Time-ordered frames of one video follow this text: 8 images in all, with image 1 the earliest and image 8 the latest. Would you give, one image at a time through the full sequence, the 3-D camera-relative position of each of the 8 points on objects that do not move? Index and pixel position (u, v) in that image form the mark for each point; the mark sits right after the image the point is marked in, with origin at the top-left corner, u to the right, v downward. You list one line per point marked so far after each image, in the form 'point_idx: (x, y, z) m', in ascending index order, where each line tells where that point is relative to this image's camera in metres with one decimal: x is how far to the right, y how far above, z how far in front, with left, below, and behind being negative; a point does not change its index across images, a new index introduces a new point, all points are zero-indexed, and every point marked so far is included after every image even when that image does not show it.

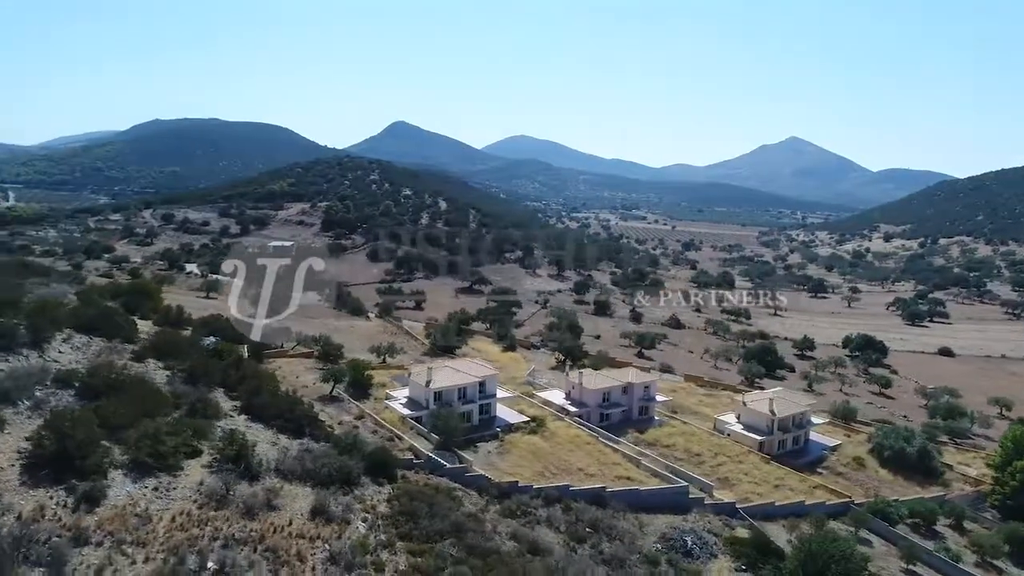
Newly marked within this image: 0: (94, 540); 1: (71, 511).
0: (-9.2, -5.5, +15.8) m
1: (-10.1, -5.1, +16.4) m
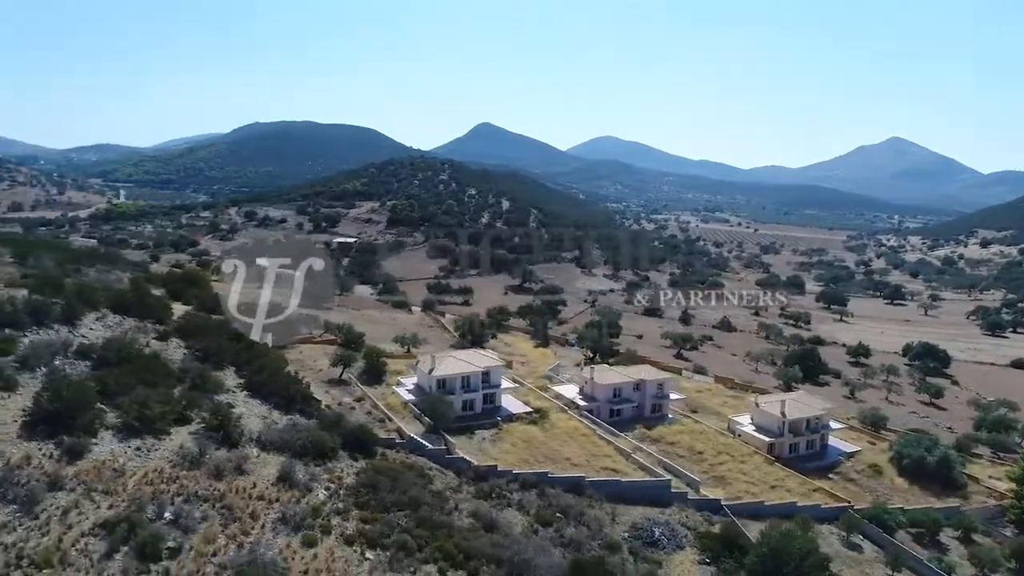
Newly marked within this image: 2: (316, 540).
0: (-11.2, -5.0, +18.1) m
1: (-12.0, -4.5, +18.8) m
2: (-5.2, -6.7, +19.3) m
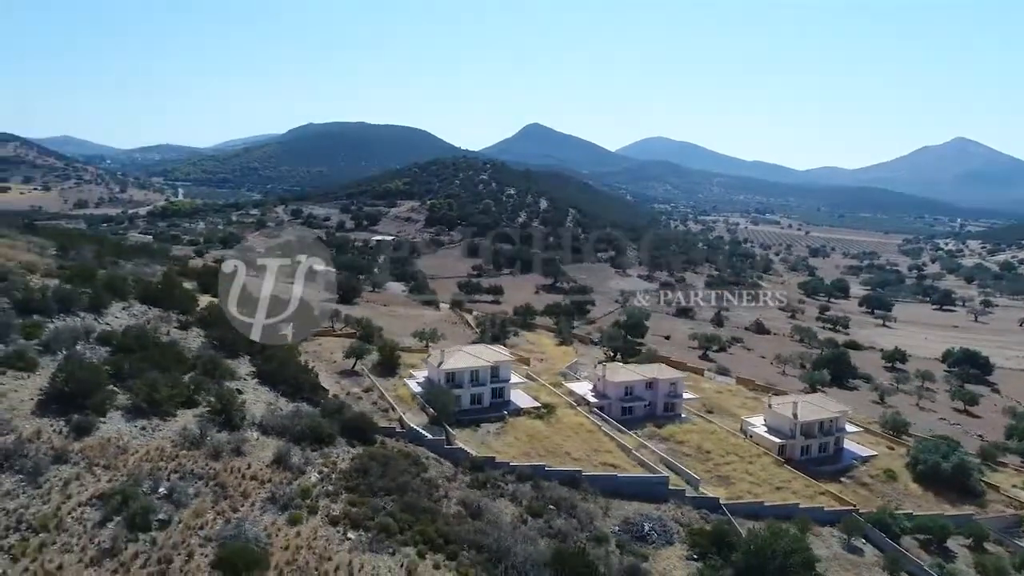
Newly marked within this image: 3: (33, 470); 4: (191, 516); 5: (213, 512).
0: (-11.9, -4.6, +19.4) m
1: (-12.6, -4.2, +20.2) m
2: (-5.9, -6.5, +20.3) m
3: (-12.3, -4.6, +18.4) m
4: (-8.4, -6.0, +18.8) m
5: (-8.0, -6.0, +19.4) m
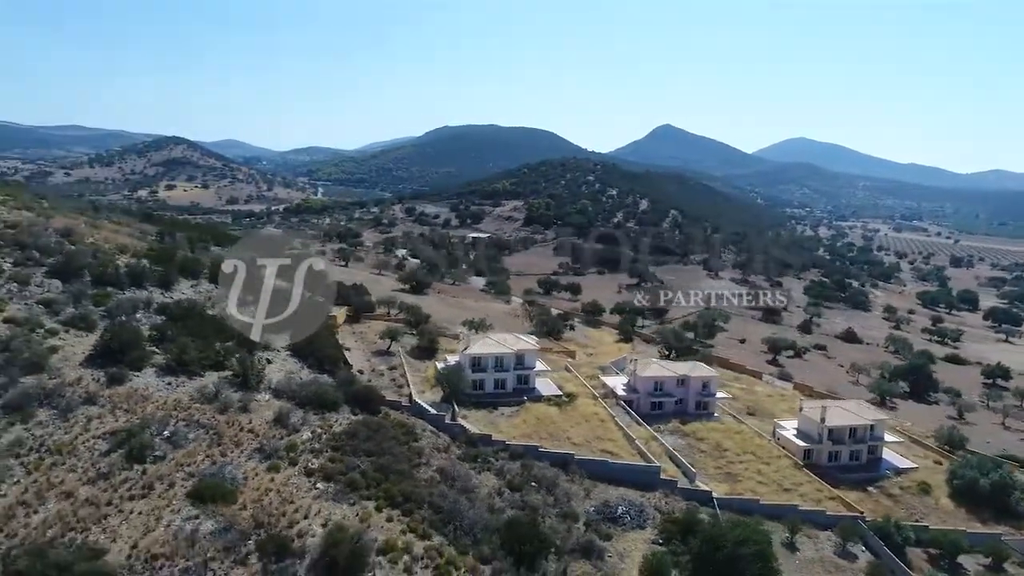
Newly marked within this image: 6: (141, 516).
0: (-13.5, -3.7, +23.5) m
1: (-14.0, -3.2, +24.4) m
2: (-7.5, -5.8, +23.3) m
3: (-14.0, -3.7, +22.5) m
4: (-10.2, -5.2, +22.2) m
5: (-9.7, -5.2, +22.7) m
6: (-9.9, -6.1, +19.2) m
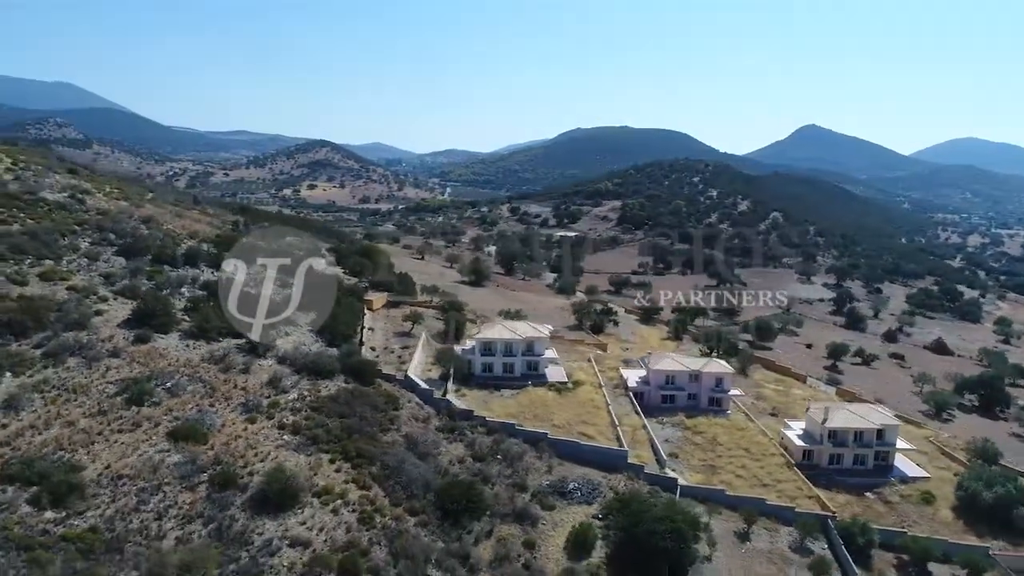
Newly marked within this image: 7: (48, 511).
0: (-15.4, -2.7, +28.3) m
1: (-15.7, -2.2, +29.3) m
2: (-9.6, -4.9, +27.0) m
3: (-16.0, -2.6, +27.4) m
4: (-12.4, -4.2, +26.5) m
5: (-11.9, -4.3, +26.8) m
6: (-12.7, -5.1, +23.4) m
7: (-12.8, -6.1, +19.9) m
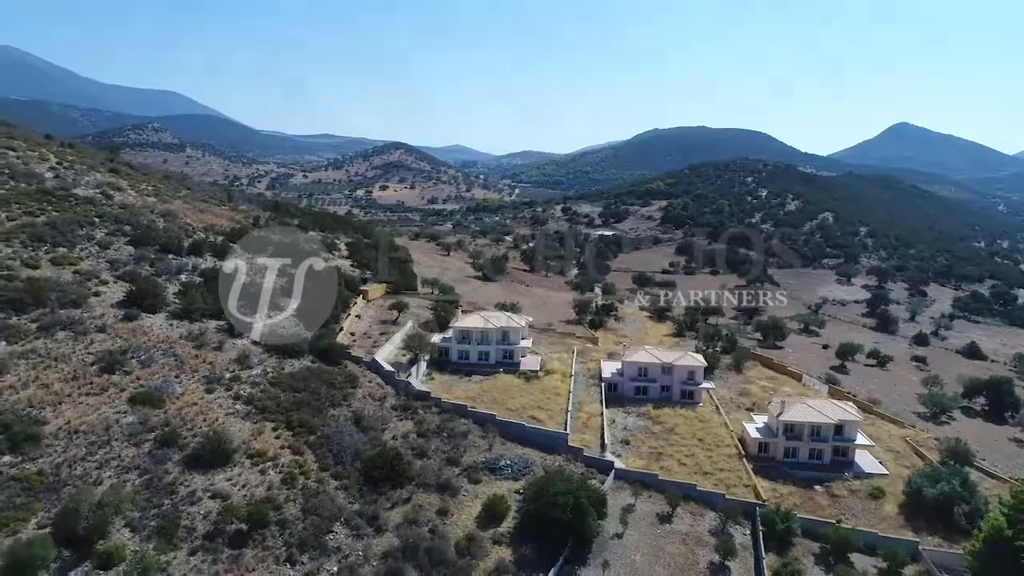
0: (-17.9, -1.9, +31.9) m
1: (-18.2, -1.4, +32.9) m
2: (-12.4, -4.2, +30.0) m
3: (-18.7, -1.9, +31.1) m
4: (-15.2, -3.5, +29.7) m
5: (-14.6, -3.6, +30.0) m
6: (-15.8, -4.4, +26.7) m
7: (-16.3, -5.4, +23.2) m
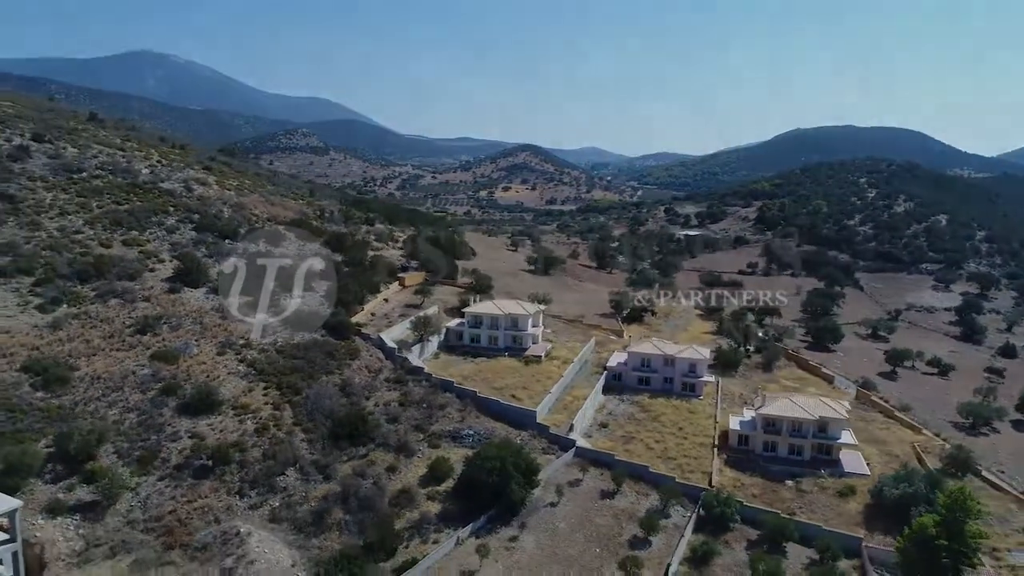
0: (-18.9, -0.7, +37.6) m
1: (-18.9, -0.2, +38.7) m
2: (-13.8, -3.2, +34.7) m
3: (-19.8, -0.6, +37.0) m
4: (-16.6, -2.3, +35.0) m
5: (-16.0, -2.4, +35.2) m
6: (-17.8, -3.2, +32.2) m
7: (-19.0, -4.1, +28.9) m
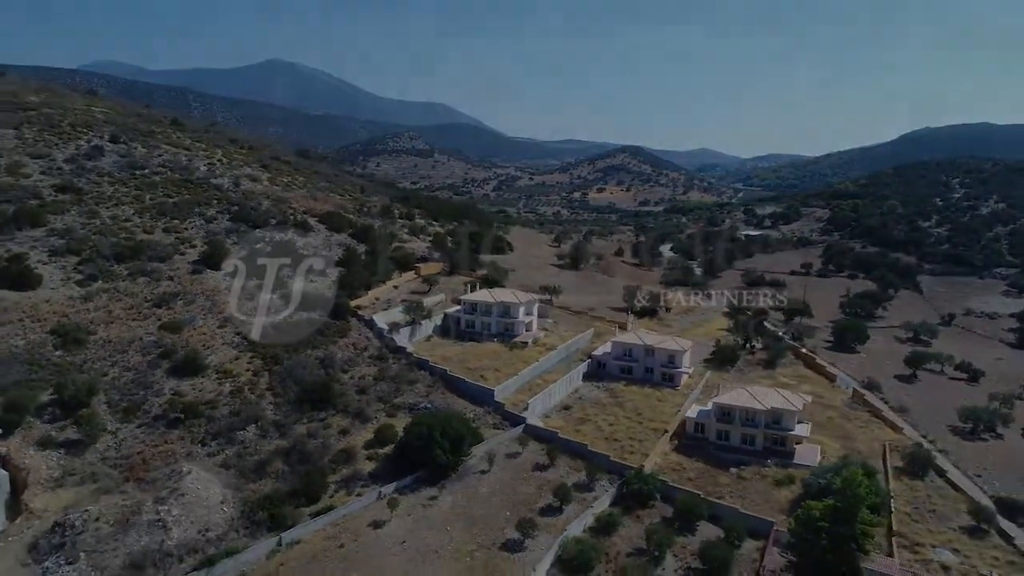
0: (-20.1, +0.5, +42.9) m
1: (-20.0, +1.0, +43.9) m
2: (-15.6, -2.1, +39.3) m
3: (-21.1, +0.6, +42.4) m
4: (-18.3, -1.2, +40.0) m
5: (-17.7, -1.3, +40.1) m
6: (-19.9, -2.0, +37.4) m
7: (-21.6, -2.9, +34.2) m
